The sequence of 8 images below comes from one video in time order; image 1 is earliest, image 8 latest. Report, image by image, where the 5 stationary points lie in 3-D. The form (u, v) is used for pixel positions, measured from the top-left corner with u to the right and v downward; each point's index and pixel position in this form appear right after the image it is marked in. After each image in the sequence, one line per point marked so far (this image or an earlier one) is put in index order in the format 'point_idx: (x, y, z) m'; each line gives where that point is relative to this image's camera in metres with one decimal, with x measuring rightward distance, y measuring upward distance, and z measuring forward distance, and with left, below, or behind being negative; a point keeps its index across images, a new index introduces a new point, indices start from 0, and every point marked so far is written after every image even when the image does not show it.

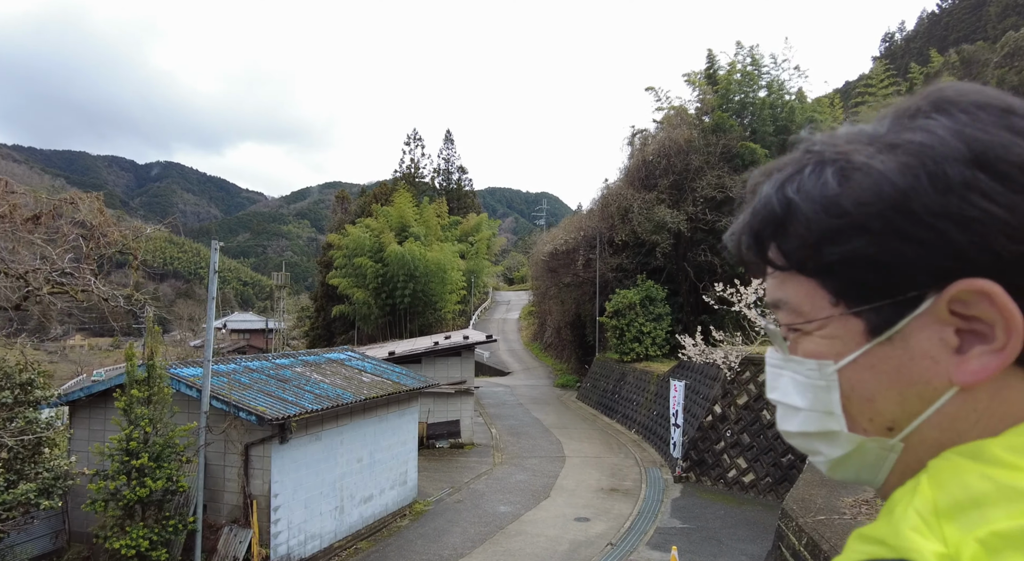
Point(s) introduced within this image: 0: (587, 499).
0: (+1.0, -3.0, +9.8) m
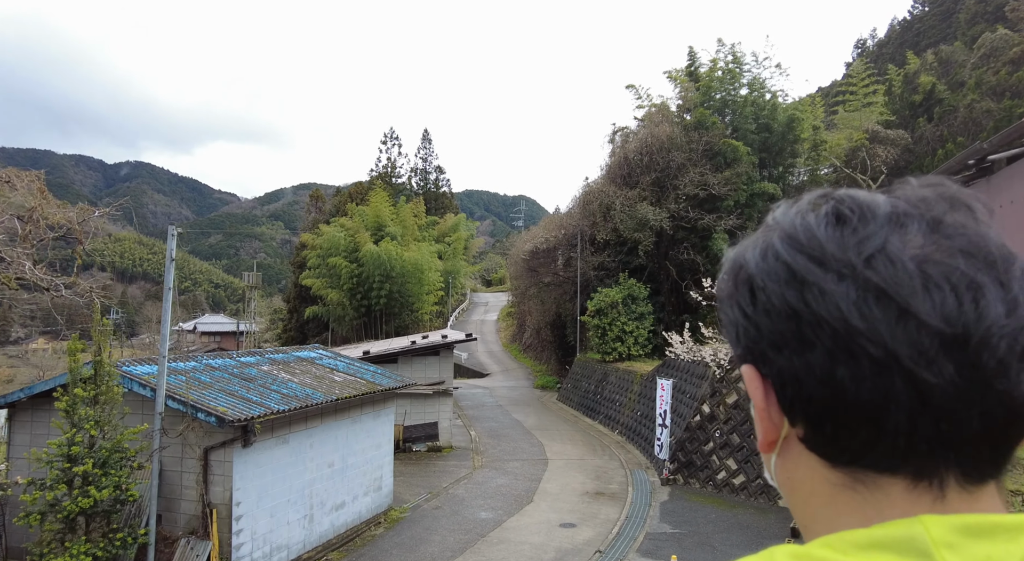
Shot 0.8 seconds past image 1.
0: (+0.8, -2.9, +9.3) m
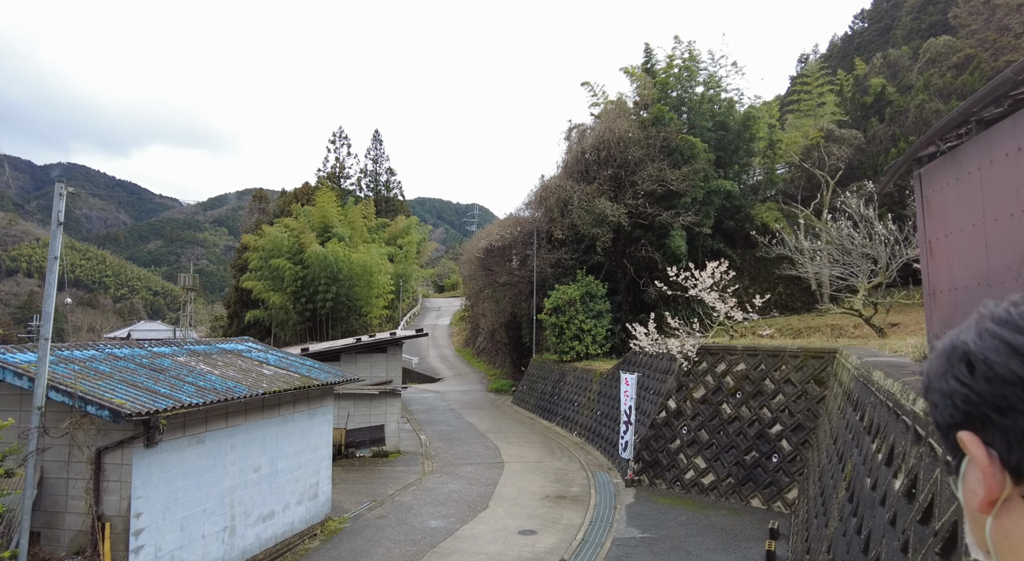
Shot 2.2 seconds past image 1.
0: (+0.2, -2.7, +8.5) m
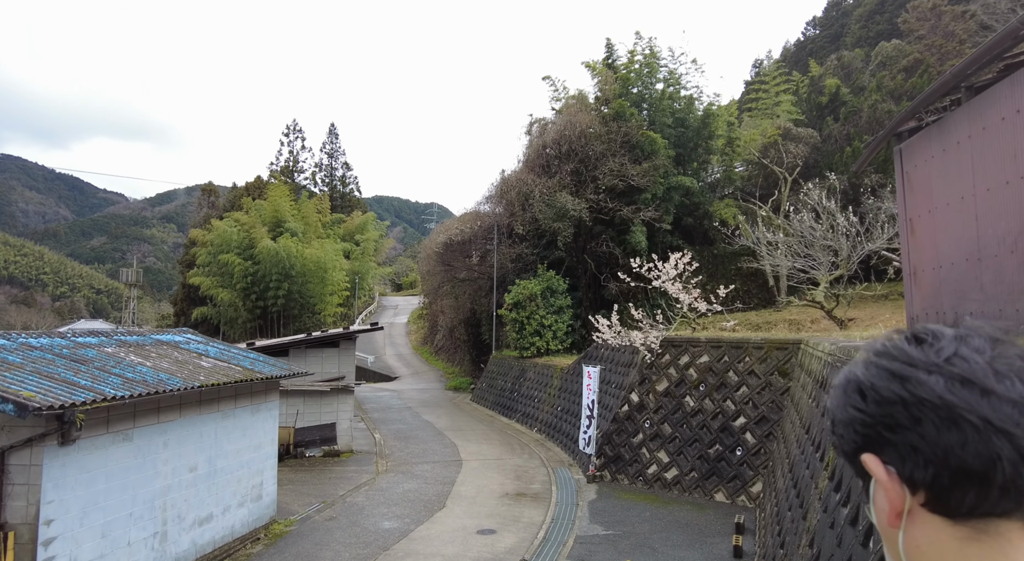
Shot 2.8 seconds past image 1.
0: (-0.2, -2.6, +8.2) m
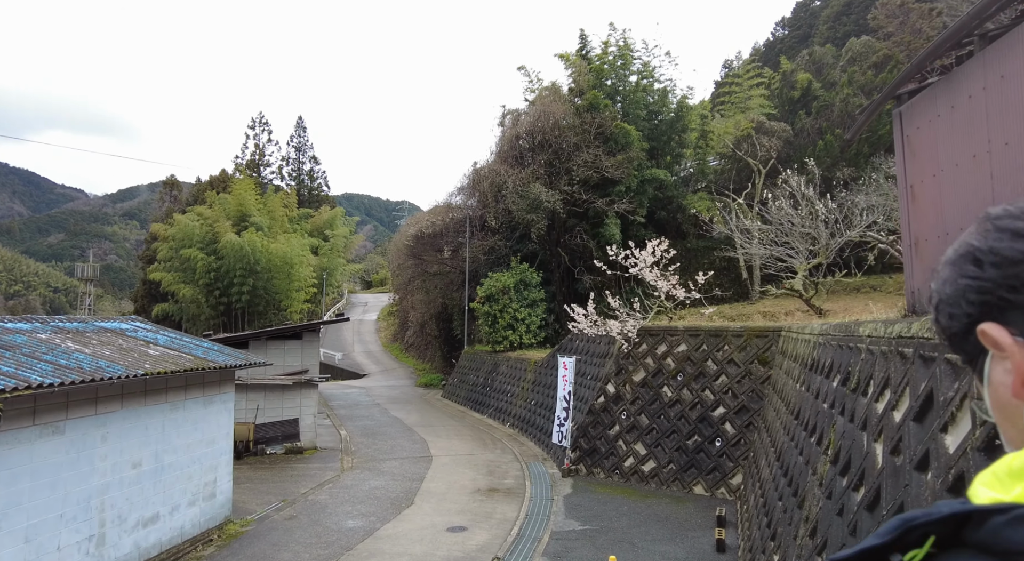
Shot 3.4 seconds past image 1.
0: (-0.5, -2.4, +7.8) m
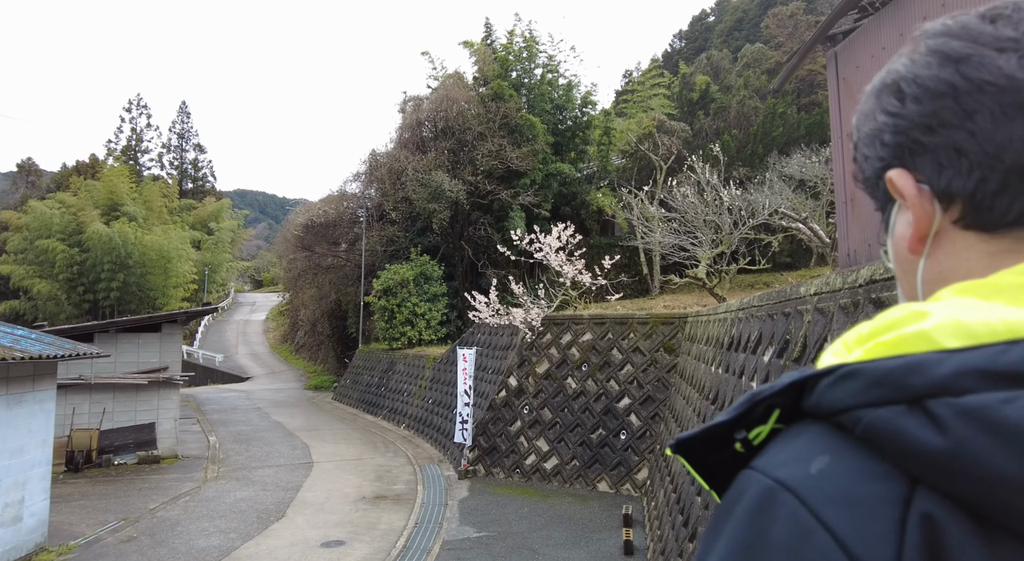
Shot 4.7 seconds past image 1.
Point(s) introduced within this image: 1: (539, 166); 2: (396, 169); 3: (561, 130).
0: (-1.6, -2.2, +6.8) m
1: (+0.6, +2.6, +15.8) m
2: (-2.6, +2.4, +15.7) m
3: (+1.3, +4.0, +18.7) m
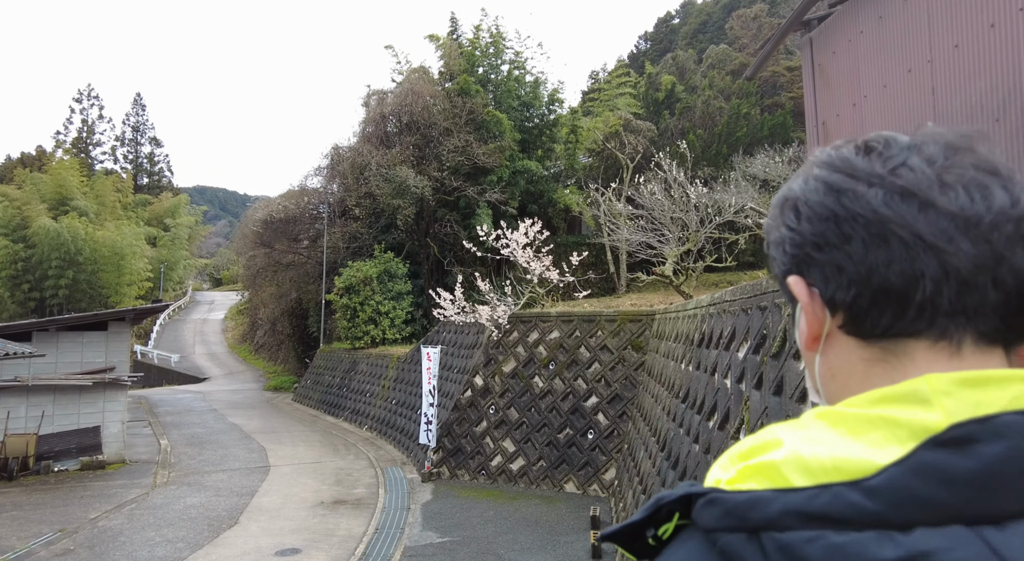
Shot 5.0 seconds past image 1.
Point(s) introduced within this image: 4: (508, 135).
0: (-1.9, -2.2, +6.5) m
1: (-0.2, +2.6, +15.6) m
2: (-3.4, +2.5, +15.3) m
3: (+0.4, +4.0, +18.5) m
4: (-0.1, +3.2, +15.6) m
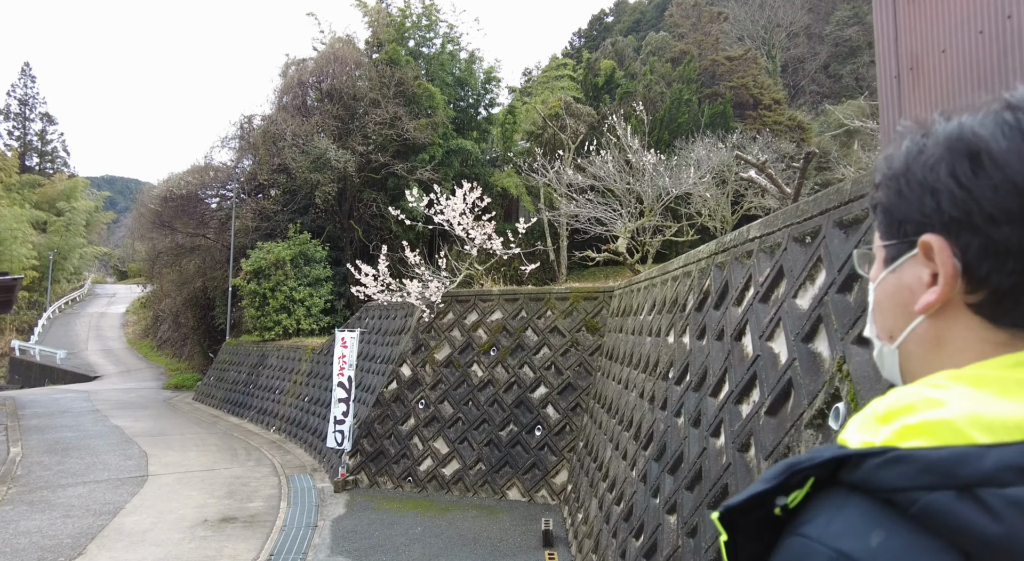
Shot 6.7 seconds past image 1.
0: (-2.4, -1.9, +5.1) m
1: (-1.5, +2.9, +14.2) m
2: (-4.7, +2.8, +13.7) m
3: (-1.3, +4.3, +17.3) m
4: (-1.5, +3.5, +14.3) m
